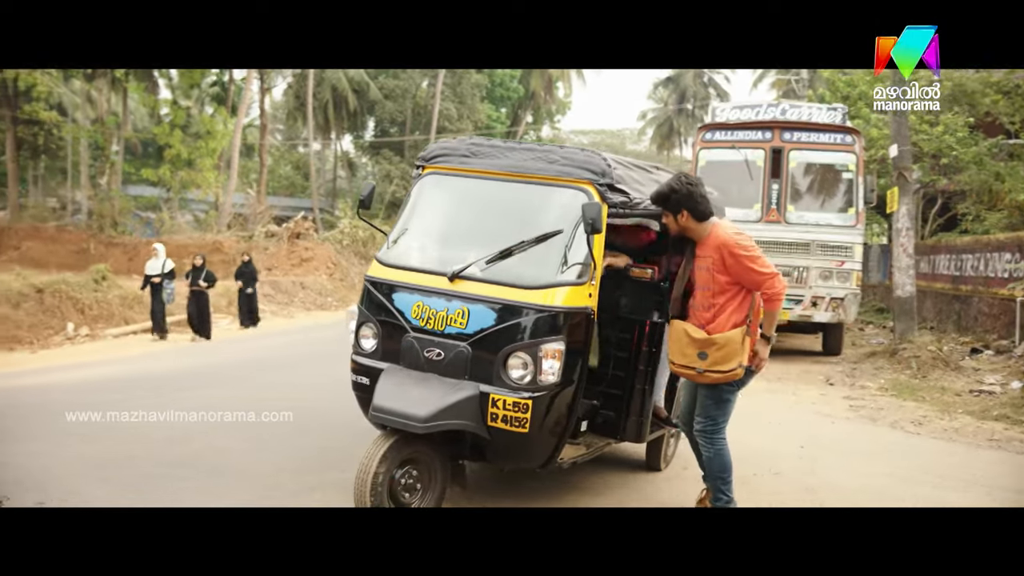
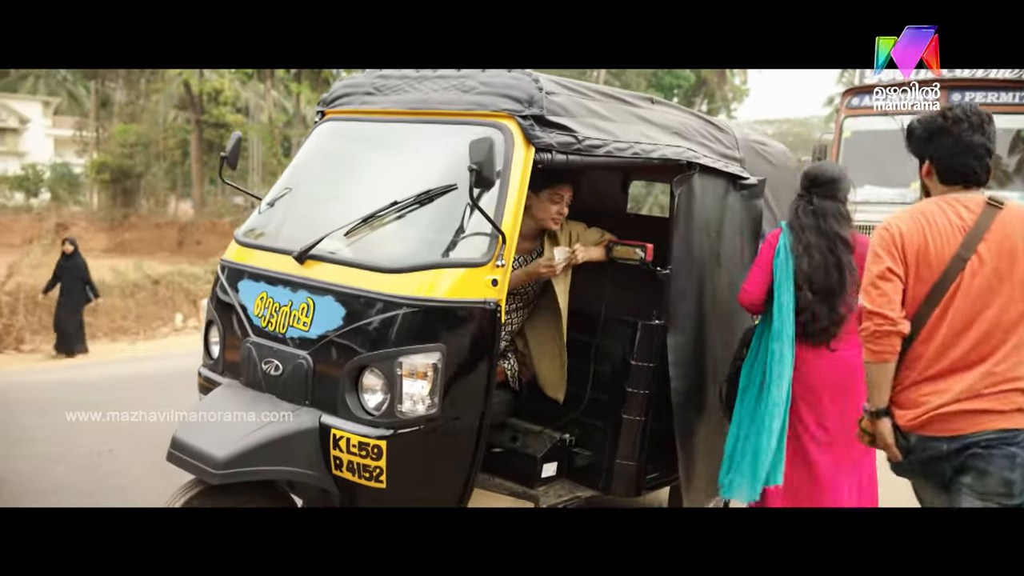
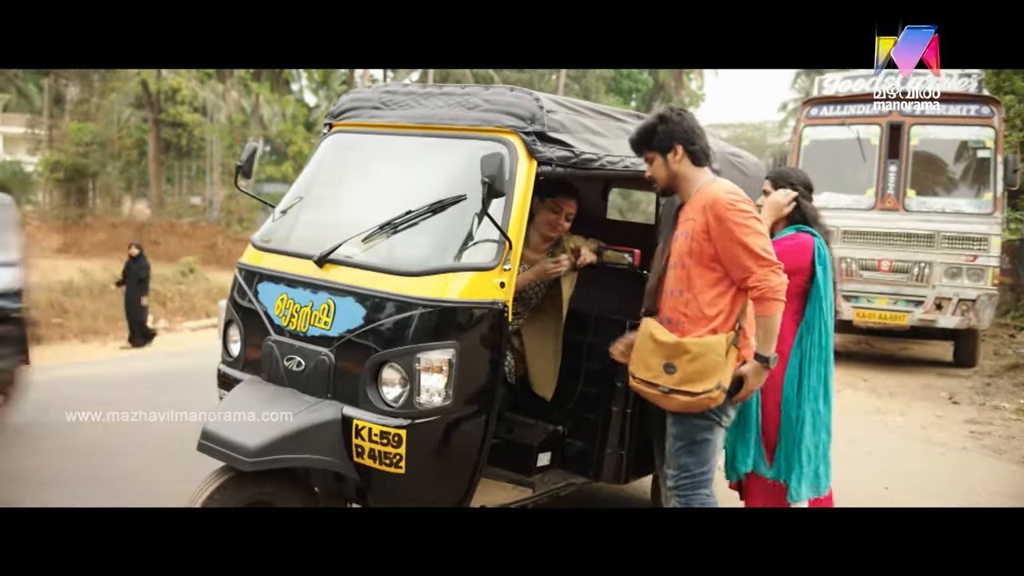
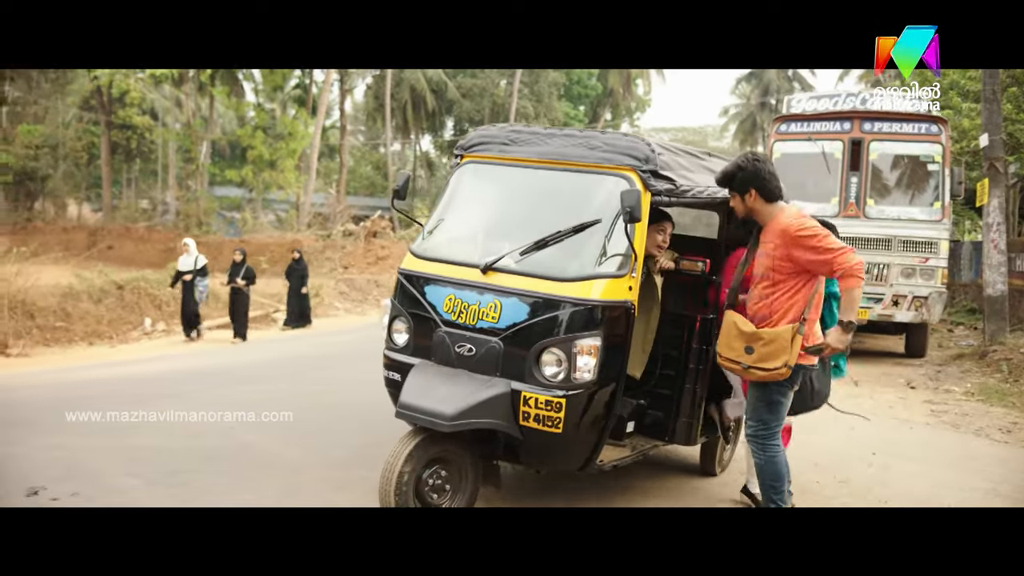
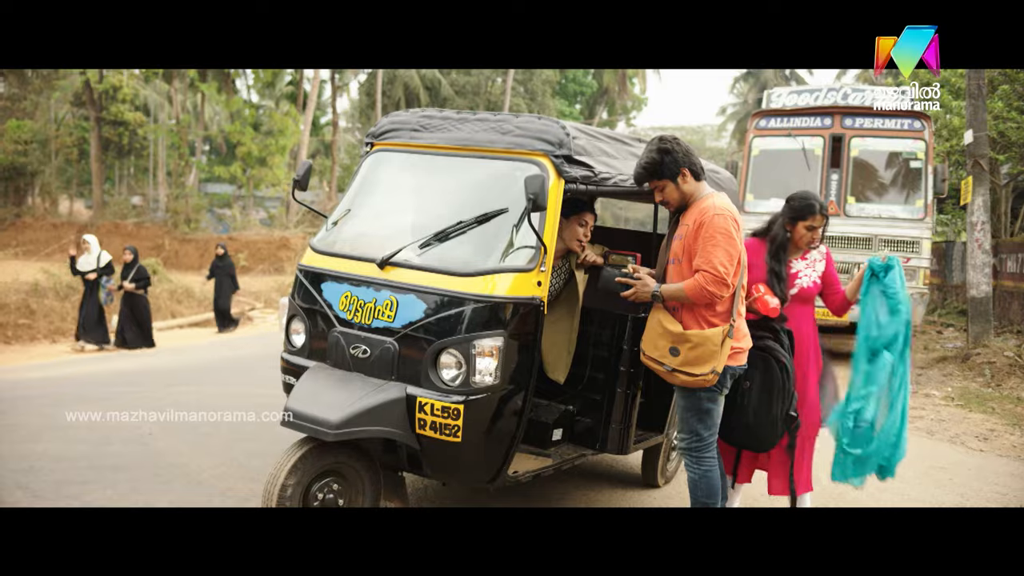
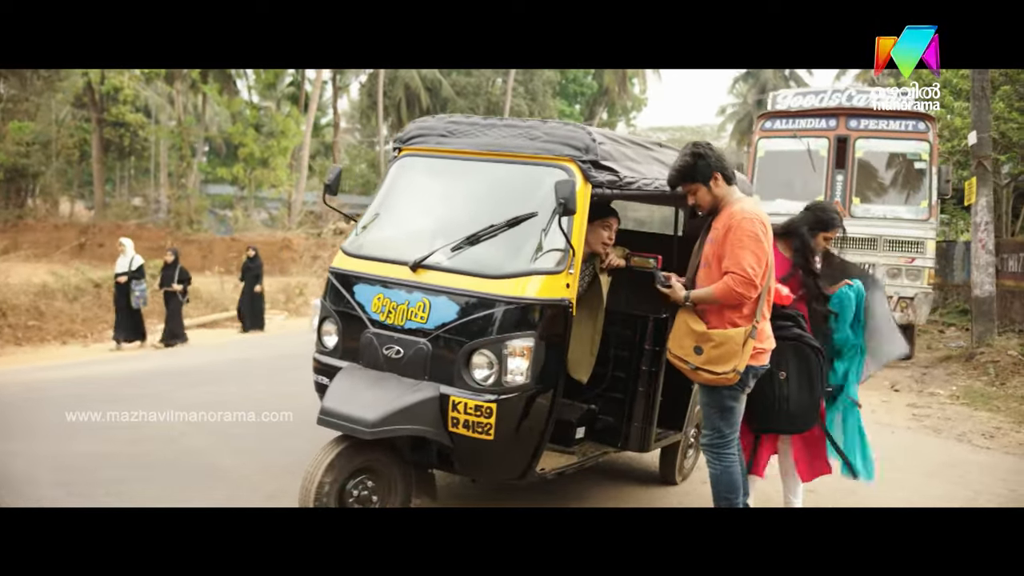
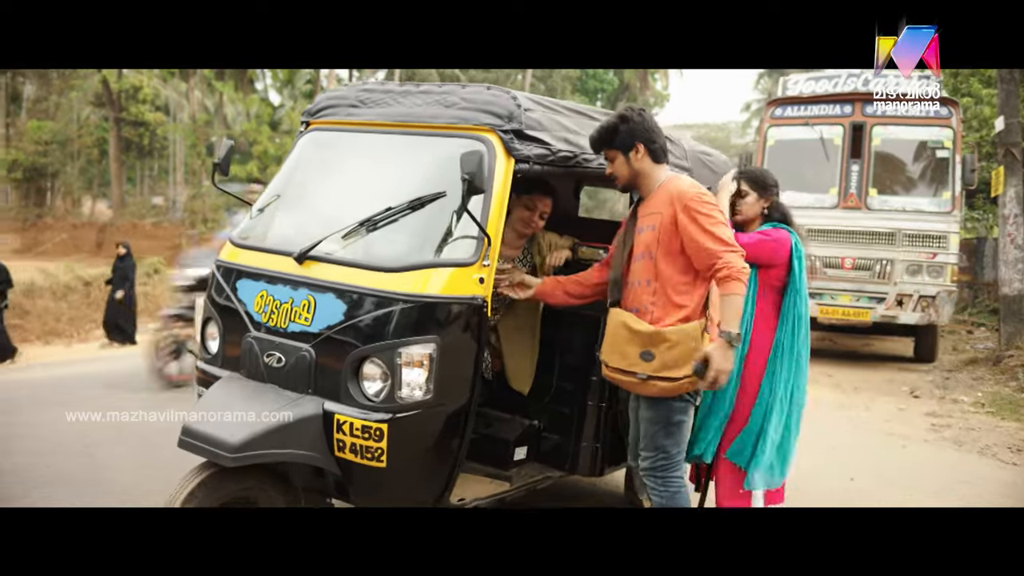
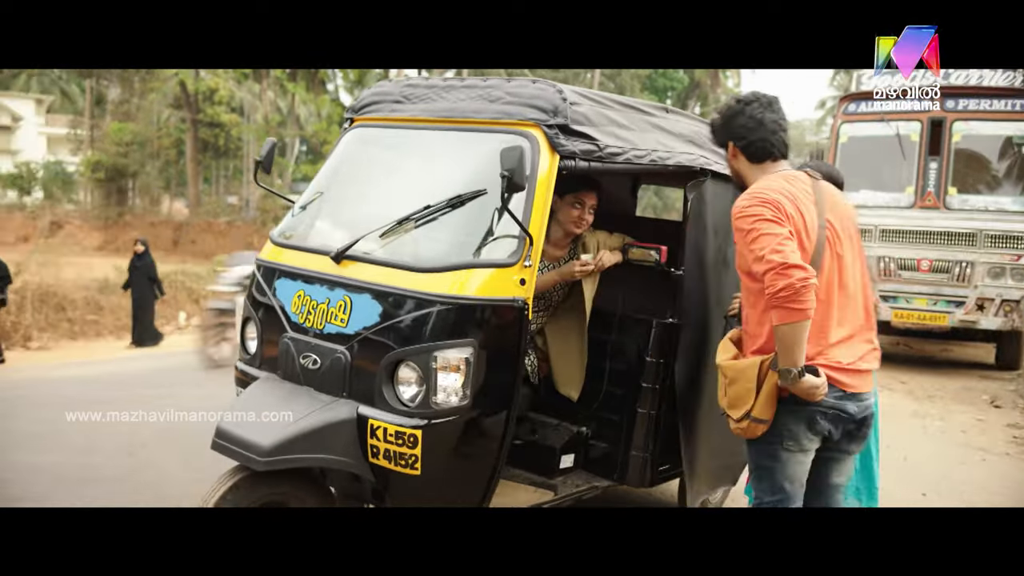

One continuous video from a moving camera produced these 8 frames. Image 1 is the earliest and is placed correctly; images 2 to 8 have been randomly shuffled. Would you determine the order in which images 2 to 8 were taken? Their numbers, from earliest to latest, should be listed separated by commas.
4, 6, 5, 7, 3, 8, 2
